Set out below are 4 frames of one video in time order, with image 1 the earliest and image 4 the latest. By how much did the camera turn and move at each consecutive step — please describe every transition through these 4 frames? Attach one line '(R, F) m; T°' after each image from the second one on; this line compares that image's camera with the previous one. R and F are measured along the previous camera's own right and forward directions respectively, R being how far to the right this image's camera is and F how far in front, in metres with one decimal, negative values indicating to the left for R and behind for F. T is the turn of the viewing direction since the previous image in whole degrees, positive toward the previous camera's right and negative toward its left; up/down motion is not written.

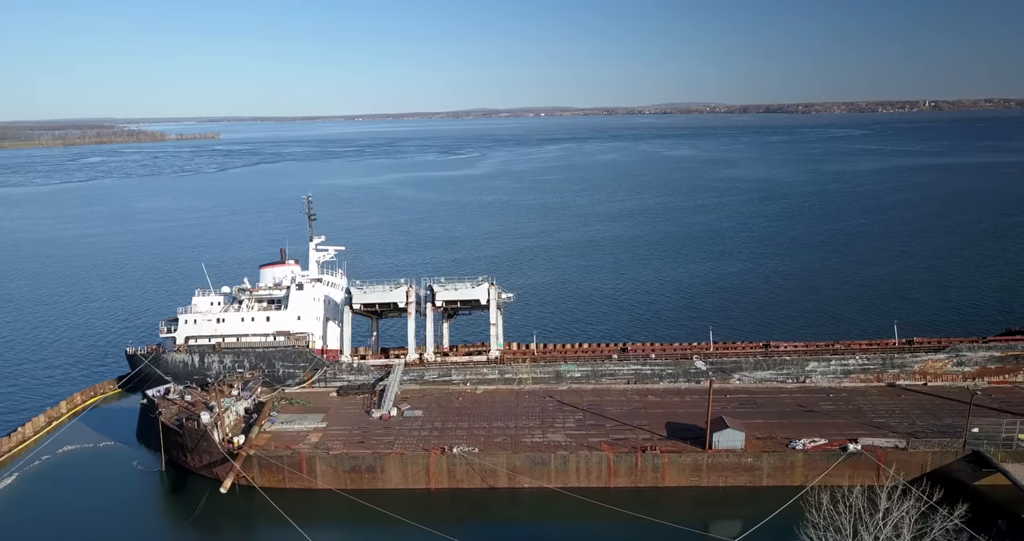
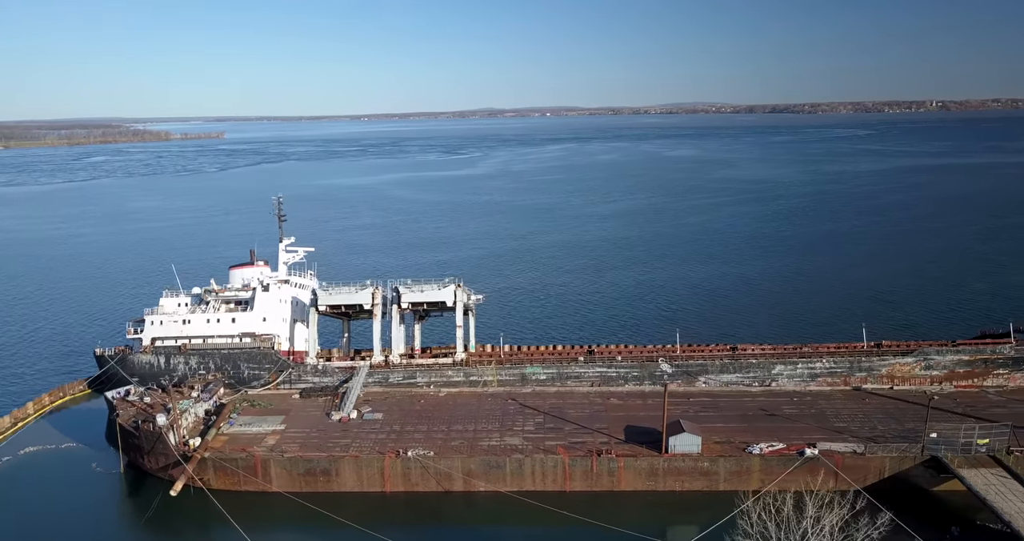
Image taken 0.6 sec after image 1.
(+1.2, +0.1) m; 0°
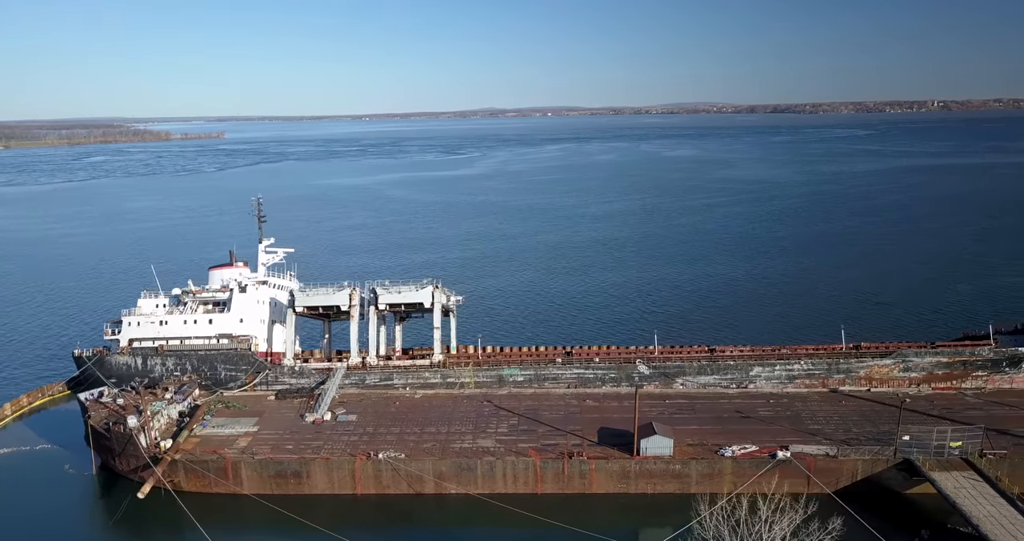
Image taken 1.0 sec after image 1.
(+0.7, +0.1) m; 0°
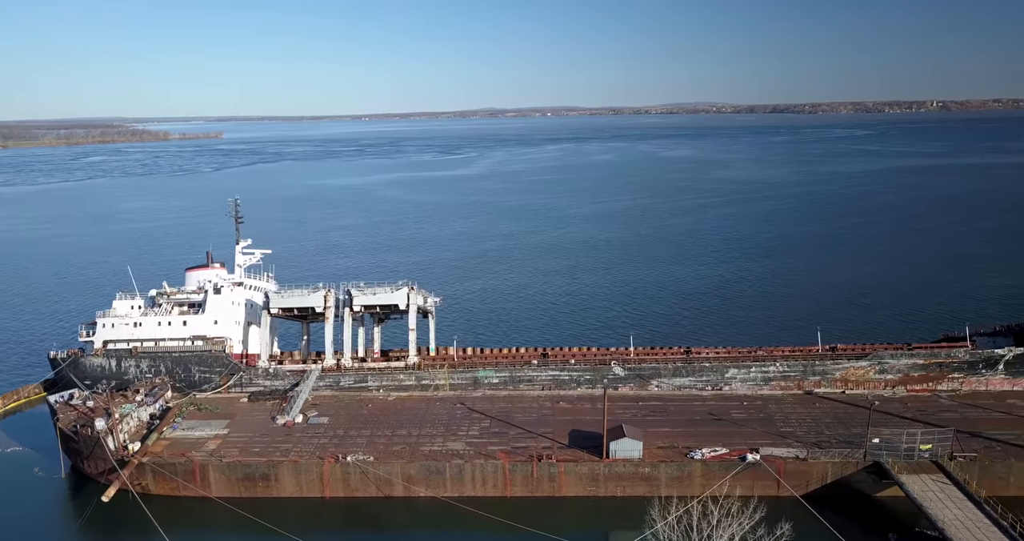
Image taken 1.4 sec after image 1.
(+0.7, +0.1) m; 0°
